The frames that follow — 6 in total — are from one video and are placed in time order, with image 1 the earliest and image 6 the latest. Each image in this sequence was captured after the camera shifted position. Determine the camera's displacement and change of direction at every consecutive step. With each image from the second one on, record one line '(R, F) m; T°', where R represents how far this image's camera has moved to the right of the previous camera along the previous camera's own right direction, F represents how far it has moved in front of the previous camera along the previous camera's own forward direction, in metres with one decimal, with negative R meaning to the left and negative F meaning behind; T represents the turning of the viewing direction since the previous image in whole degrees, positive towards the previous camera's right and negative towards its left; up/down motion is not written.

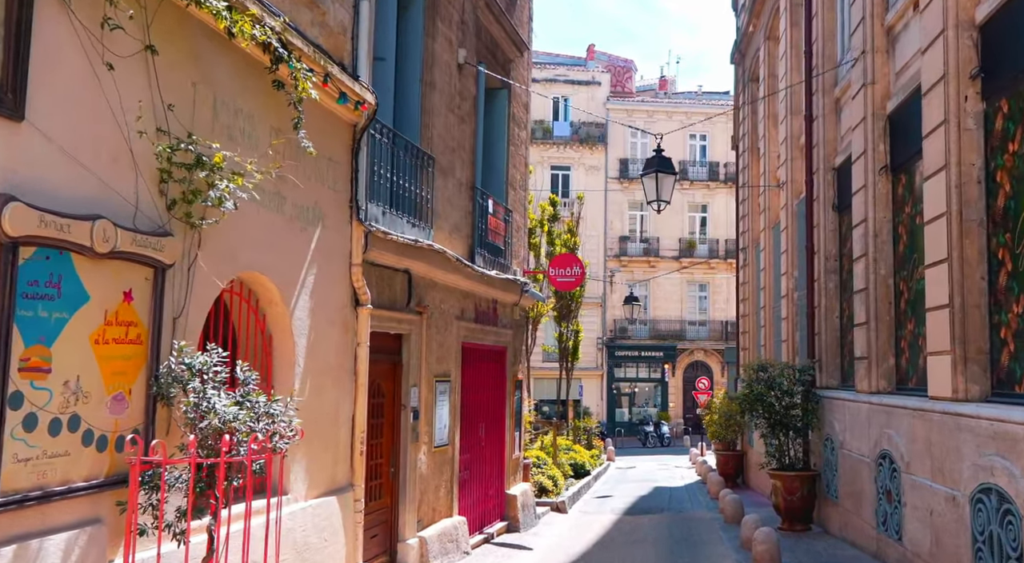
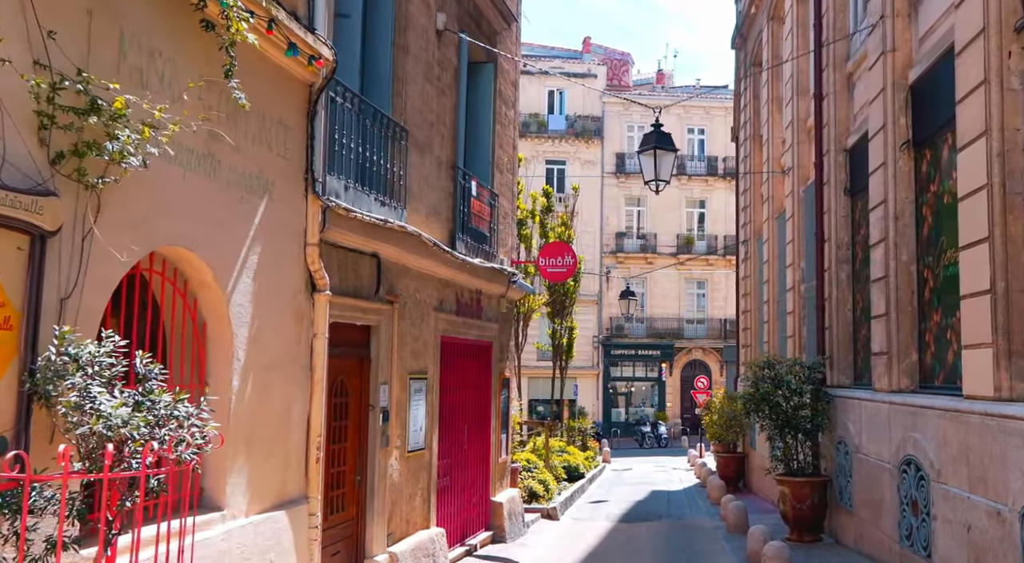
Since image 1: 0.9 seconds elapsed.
(+0.1, +1.1) m; 0°
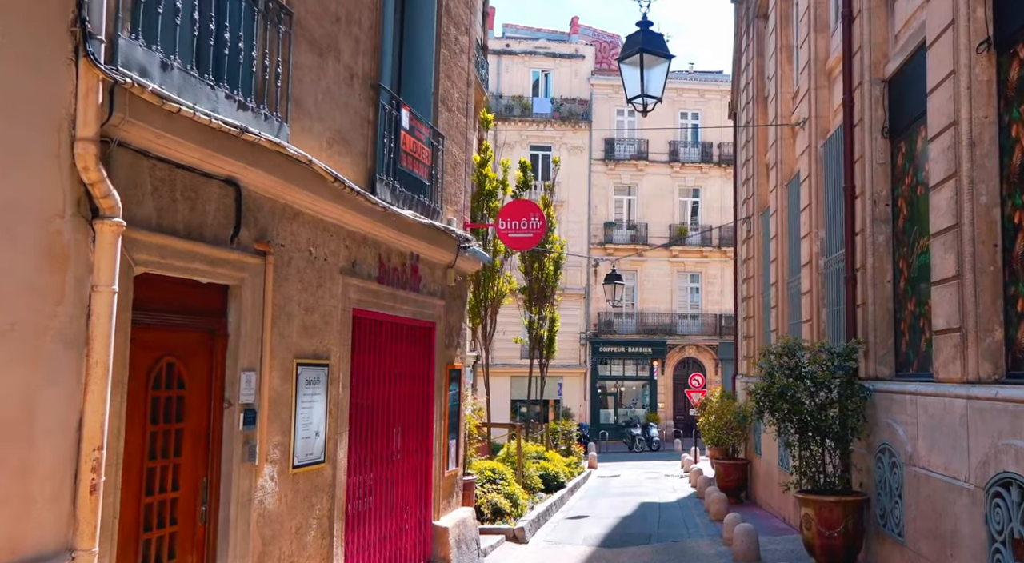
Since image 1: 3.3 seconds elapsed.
(+0.4, +2.8) m; 0°
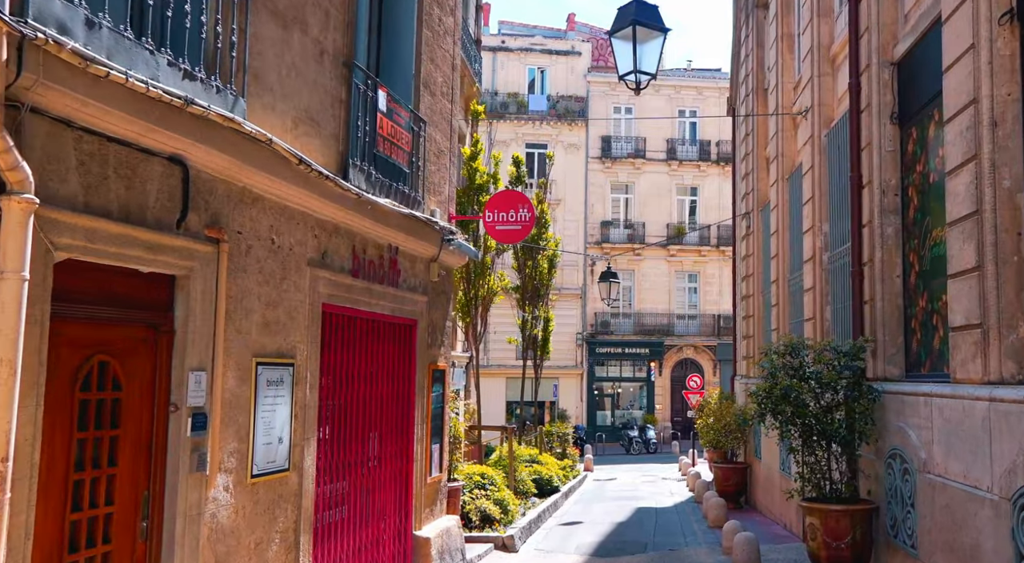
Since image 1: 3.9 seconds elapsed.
(+0.1, +0.6) m; 0°
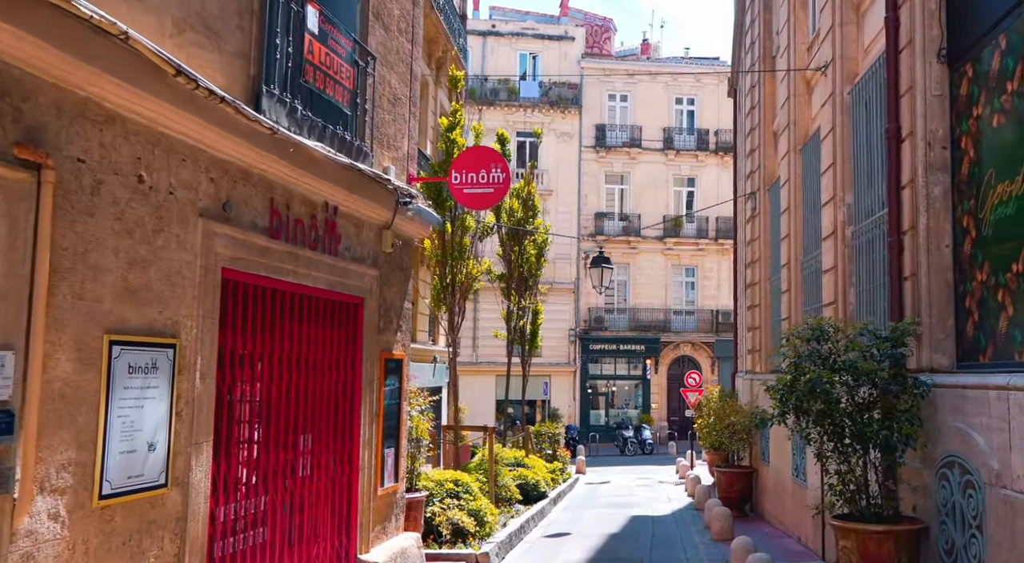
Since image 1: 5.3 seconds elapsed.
(+0.2, +1.7) m; 0°
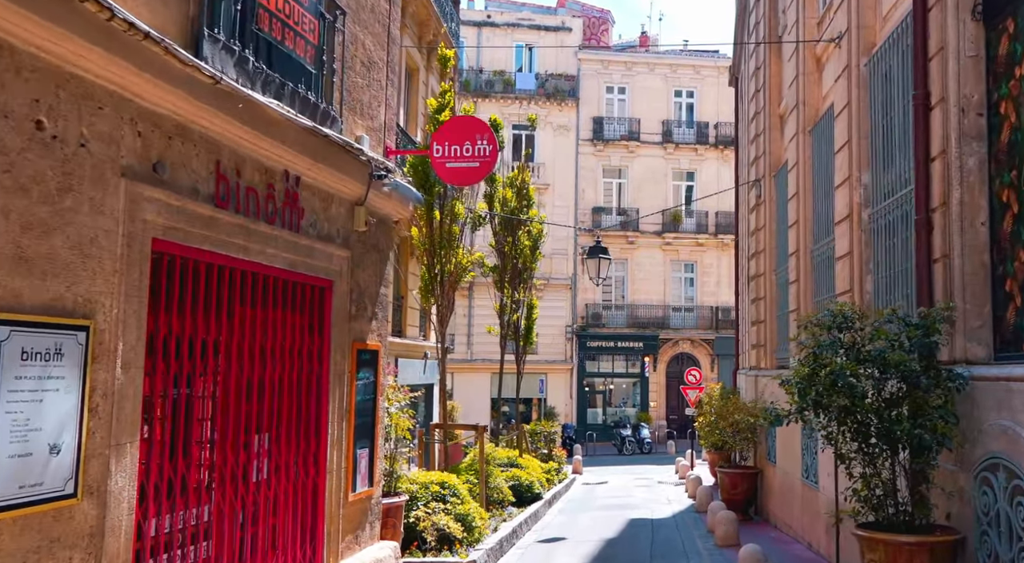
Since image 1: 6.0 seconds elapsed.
(+0.1, +0.9) m; 0°
